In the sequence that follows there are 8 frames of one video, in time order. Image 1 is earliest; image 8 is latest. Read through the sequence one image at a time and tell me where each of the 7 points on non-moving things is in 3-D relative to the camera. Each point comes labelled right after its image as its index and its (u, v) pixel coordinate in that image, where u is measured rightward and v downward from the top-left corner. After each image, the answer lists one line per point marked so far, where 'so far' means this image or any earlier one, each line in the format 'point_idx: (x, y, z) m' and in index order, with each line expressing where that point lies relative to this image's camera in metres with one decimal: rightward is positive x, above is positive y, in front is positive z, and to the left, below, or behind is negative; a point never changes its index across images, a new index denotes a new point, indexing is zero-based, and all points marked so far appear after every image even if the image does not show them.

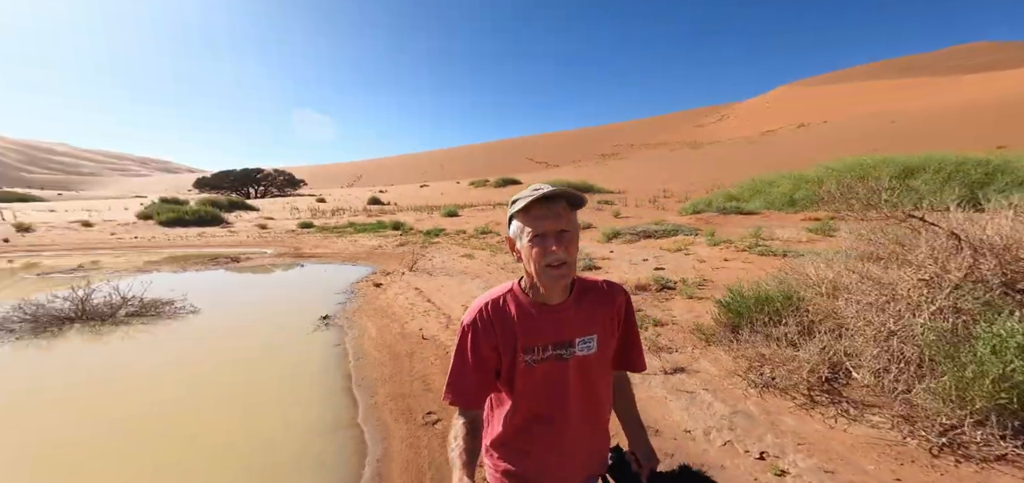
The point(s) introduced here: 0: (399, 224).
0: (-5.2, +0.7, +16.7) m
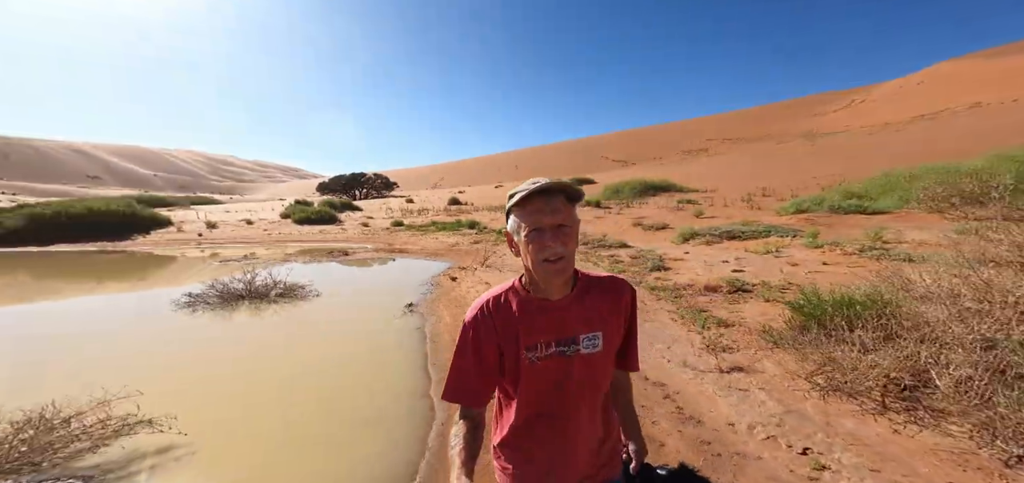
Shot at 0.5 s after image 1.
0: (-1.9, +0.8, +17.7) m
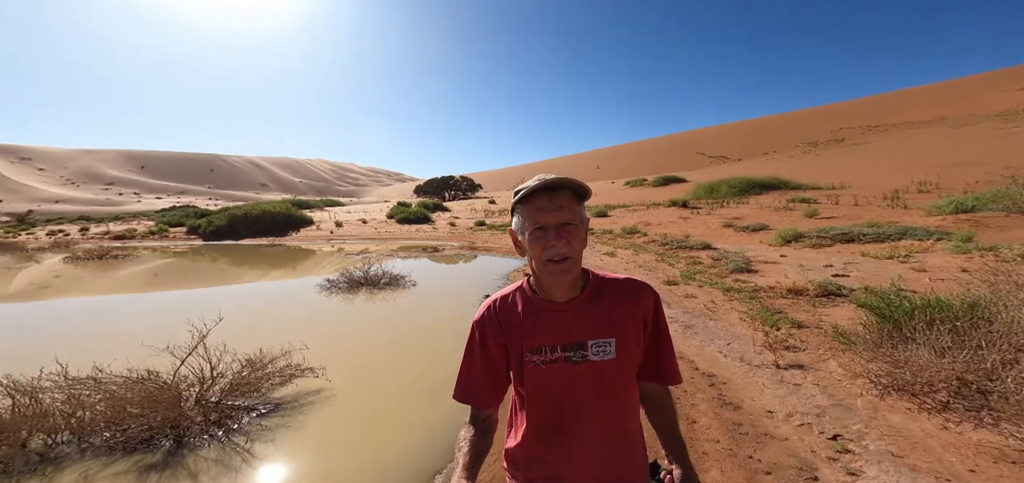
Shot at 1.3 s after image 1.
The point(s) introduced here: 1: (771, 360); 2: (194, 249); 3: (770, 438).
0: (+2.0, +0.8, +18.2) m
1: (+2.7, -1.2, +3.7) m
2: (-13.7, -0.4, +15.5) m
3: (+1.7, -1.3, +2.4) m
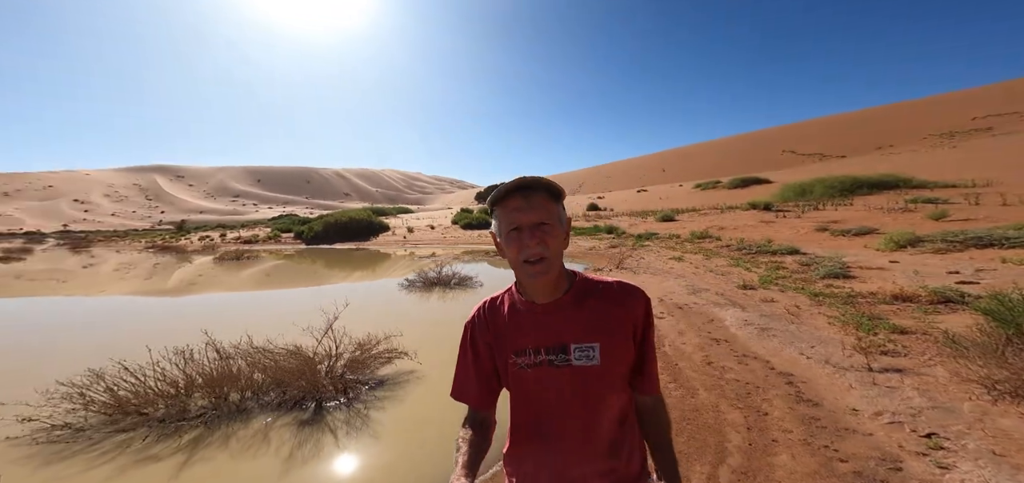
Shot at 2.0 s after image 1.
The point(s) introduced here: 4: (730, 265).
0: (+5.1, +0.6, +17.9) m
1: (+3.4, -1.2, +3.5) m
2: (-10.8, -0.5, +17.9) m
3: (+2.2, -1.2, +2.3) m
4: (+5.9, -0.6, +9.7) m
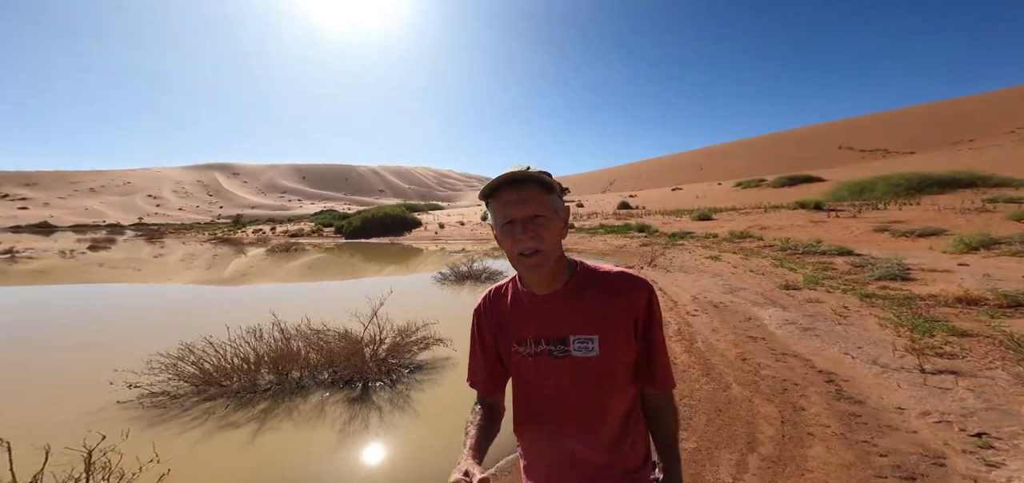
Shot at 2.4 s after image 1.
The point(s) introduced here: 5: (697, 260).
0: (+6.6, +0.7, +17.5) m
1: (+3.7, -1.1, +3.3) m
2: (-9.2, -0.2, +18.8) m
3: (+2.4, -1.2, +2.3) m
4: (+6.7, -0.6, +9.3) m
5: (+5.3, -0.5, +10.2) m
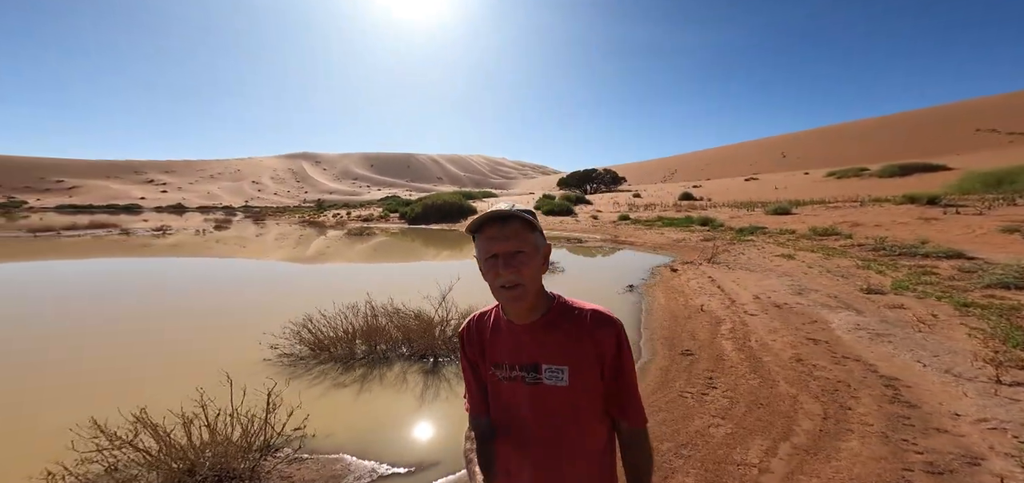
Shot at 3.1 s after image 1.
0: (+9.2, +1.0, +16.7) m
1: (+4.1, -1.2, +3.1) m
2: (-6.3, +0.6, +20.3) m
3: (+2.7, -1.2, +2.3) m
4: (+8.0, -0.6, +8.5) m
5: (+6.7, -0.4, +9.7) m
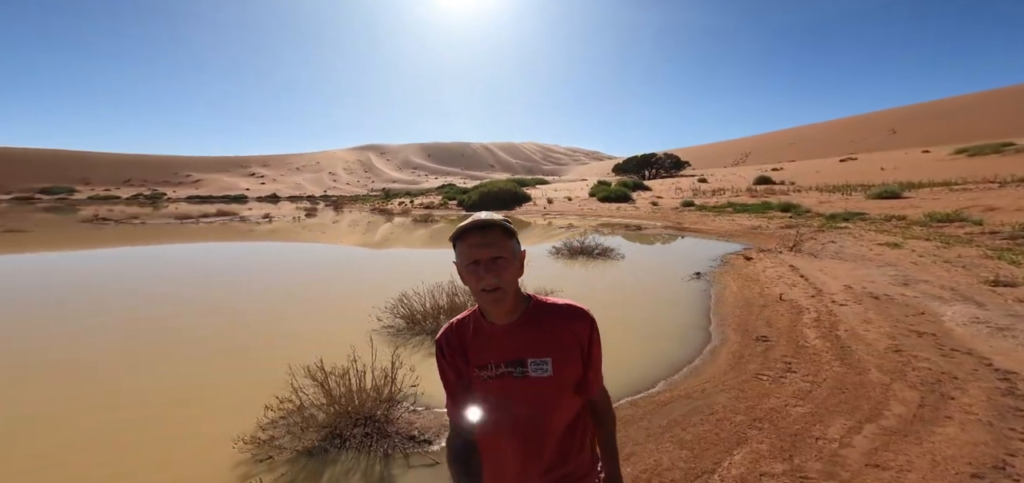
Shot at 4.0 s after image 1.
0: (+11.8, +1.5, +15.3) m
1: (+4.8, -1.0, +2.7) m
2: (-2.9, +1.5, +21.2) m
3: (+3.2, -1.1, +2.1) m
4: (+9.4, -0.3, +7.5) m
5: (+8.4, -0.1, +8.8) m
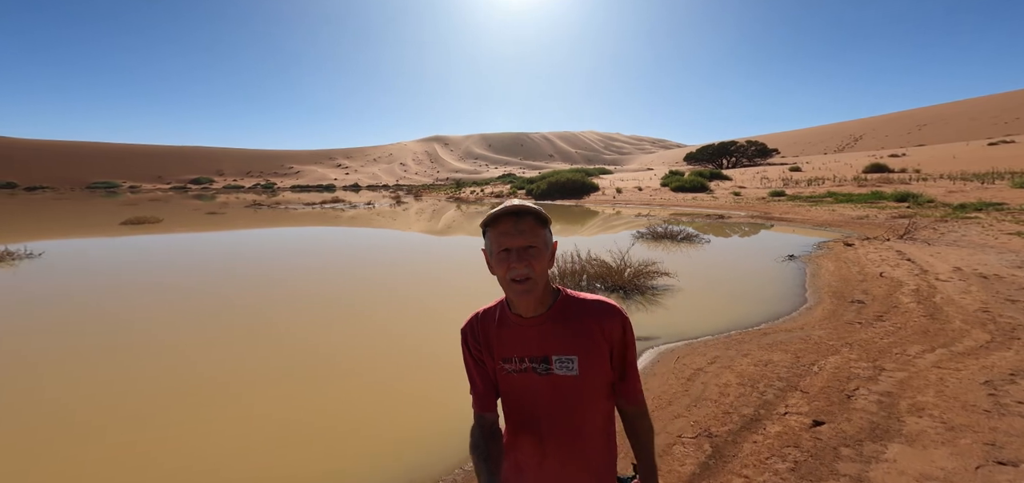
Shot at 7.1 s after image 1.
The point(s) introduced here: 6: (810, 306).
0: (+15.5, +1.8, +14.1) m
1: (+6.3, -0.9, +3.1) m
2: (+2.1, +2.3, +22.6) m
3: (+4.6, -0.9, +2.8) m
4: (+11.7, -0.1, +7.0) m
5: (+10.9, +0.2, +8.4) m
6: (+4.0, -0.9, +4.8) m
